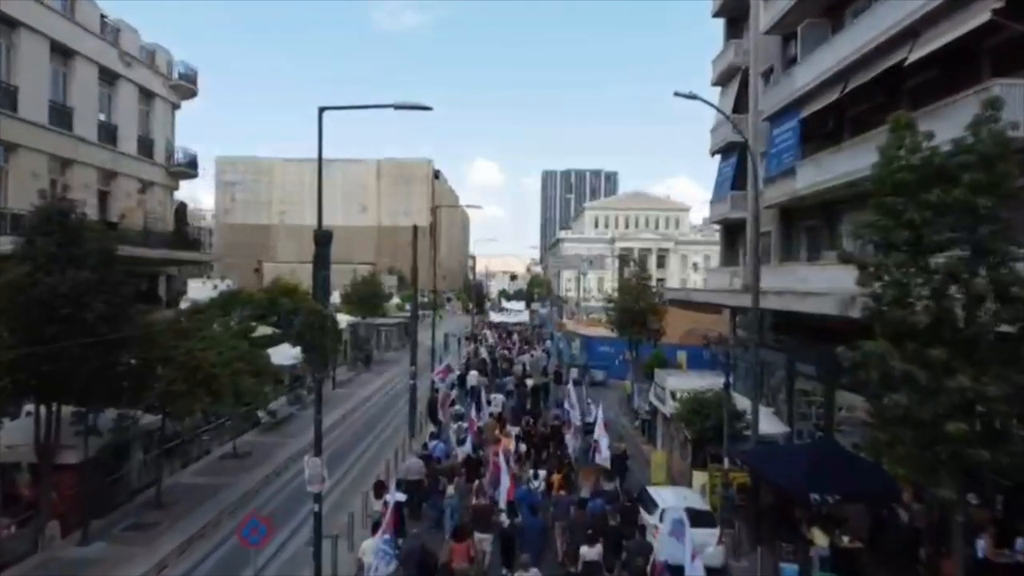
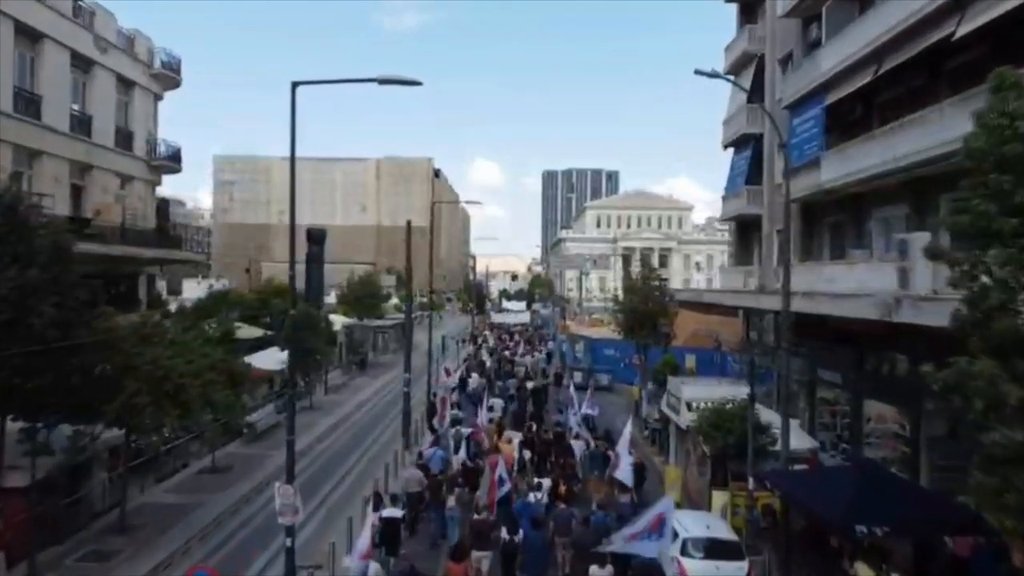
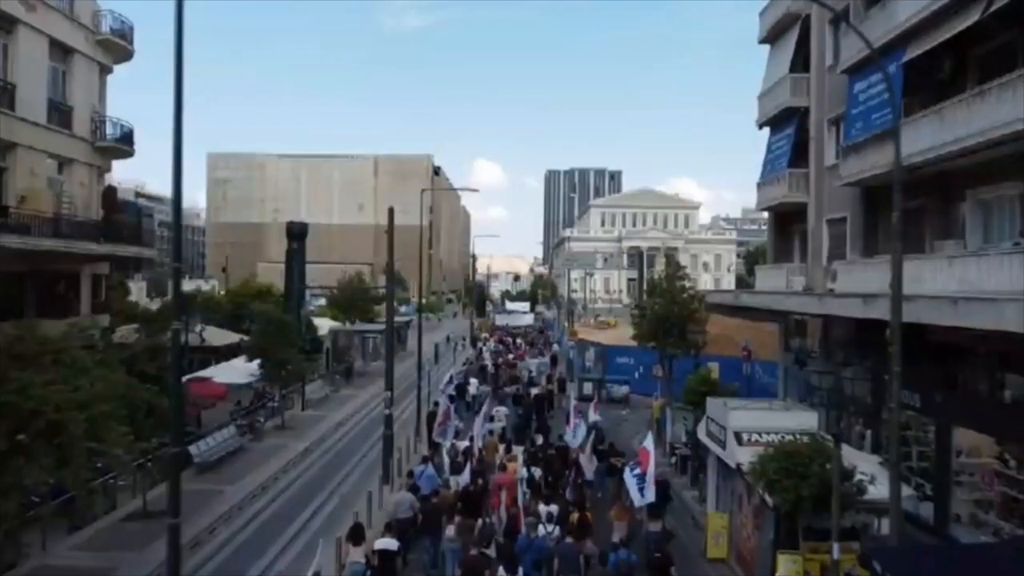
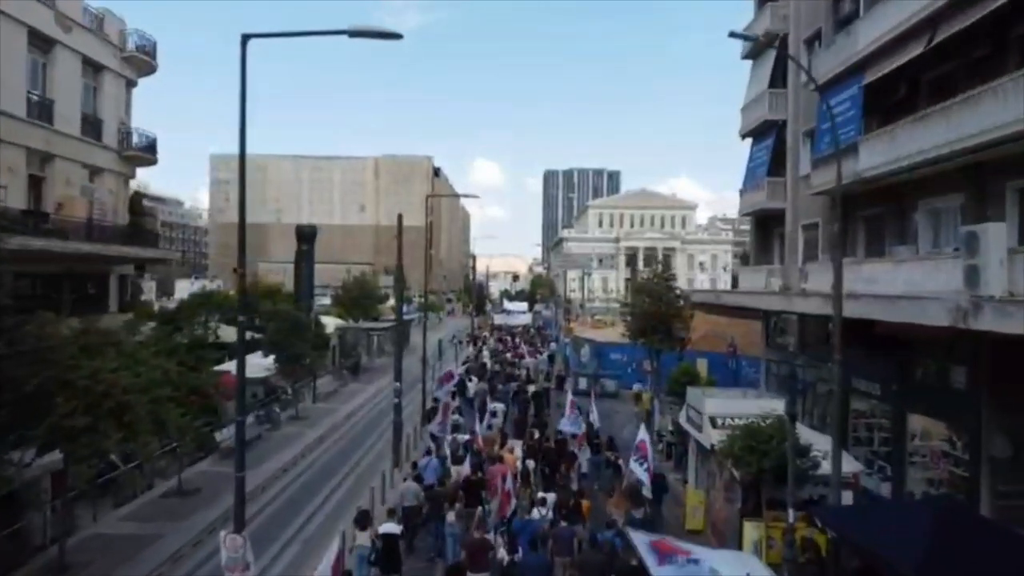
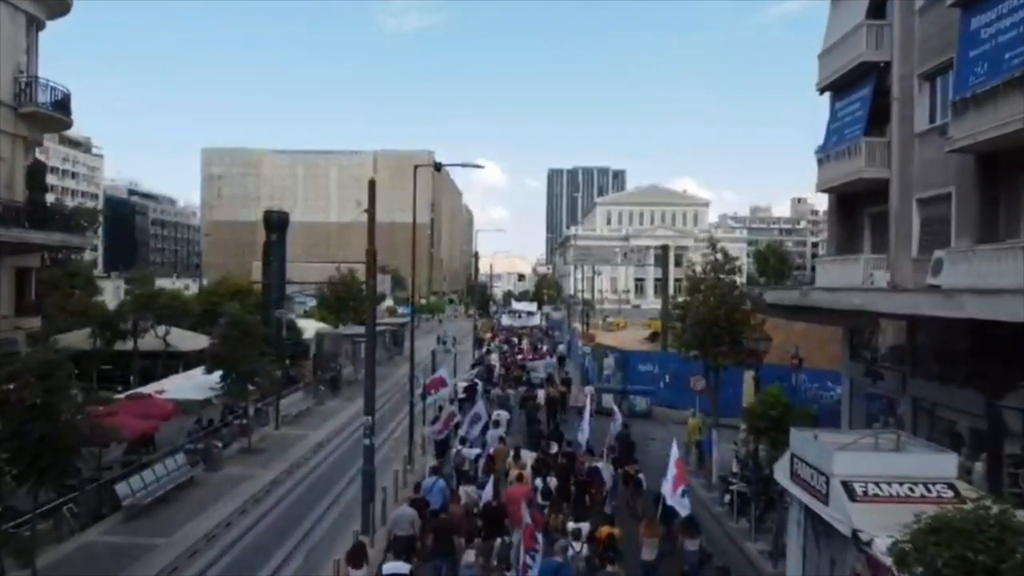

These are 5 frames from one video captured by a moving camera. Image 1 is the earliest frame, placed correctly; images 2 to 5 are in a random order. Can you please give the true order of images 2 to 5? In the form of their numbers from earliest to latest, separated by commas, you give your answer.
2, 4, 3, 5
